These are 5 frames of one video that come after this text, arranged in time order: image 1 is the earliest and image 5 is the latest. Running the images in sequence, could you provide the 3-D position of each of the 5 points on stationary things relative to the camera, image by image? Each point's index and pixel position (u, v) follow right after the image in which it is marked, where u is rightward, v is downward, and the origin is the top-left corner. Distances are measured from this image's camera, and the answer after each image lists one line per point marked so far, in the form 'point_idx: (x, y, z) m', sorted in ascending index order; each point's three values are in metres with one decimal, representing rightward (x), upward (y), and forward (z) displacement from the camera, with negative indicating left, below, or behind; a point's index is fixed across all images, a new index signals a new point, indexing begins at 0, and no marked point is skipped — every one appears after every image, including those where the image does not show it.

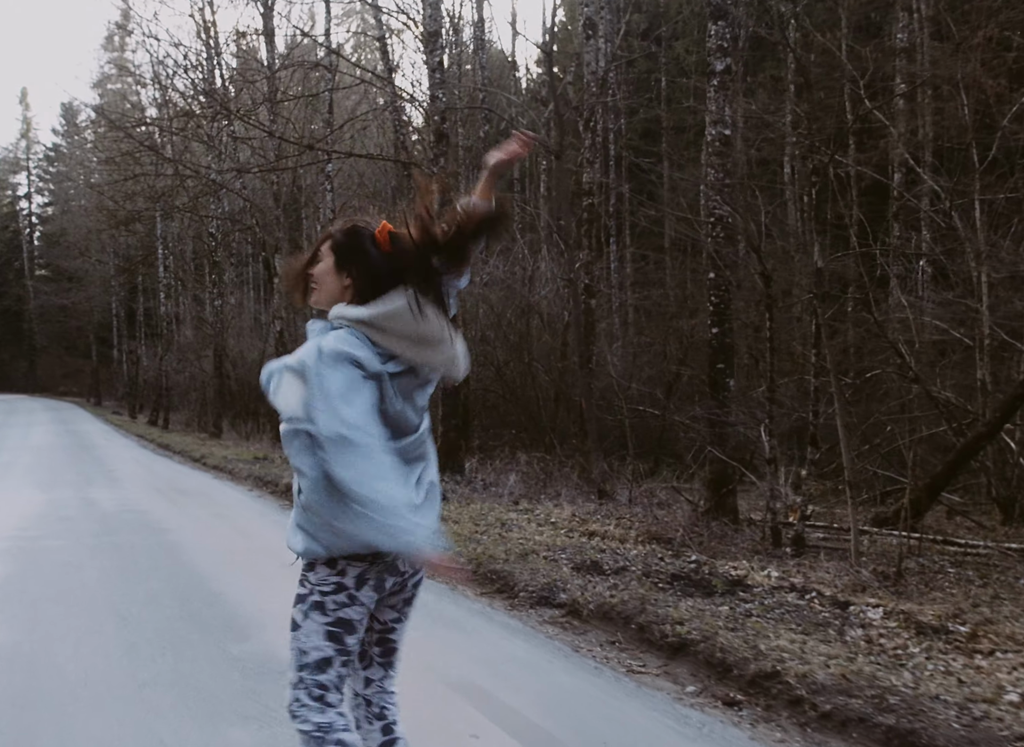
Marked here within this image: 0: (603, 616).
0: (+0.6, -1.5, +5.3) m
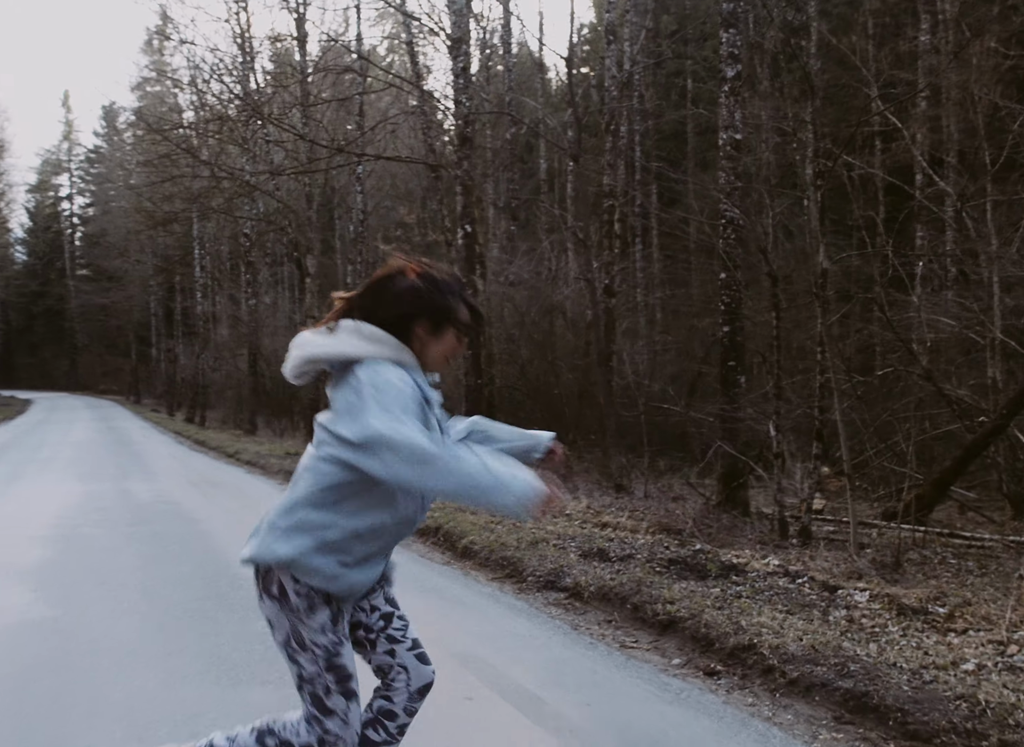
0: (+0.6, -1.5, +5.7) m
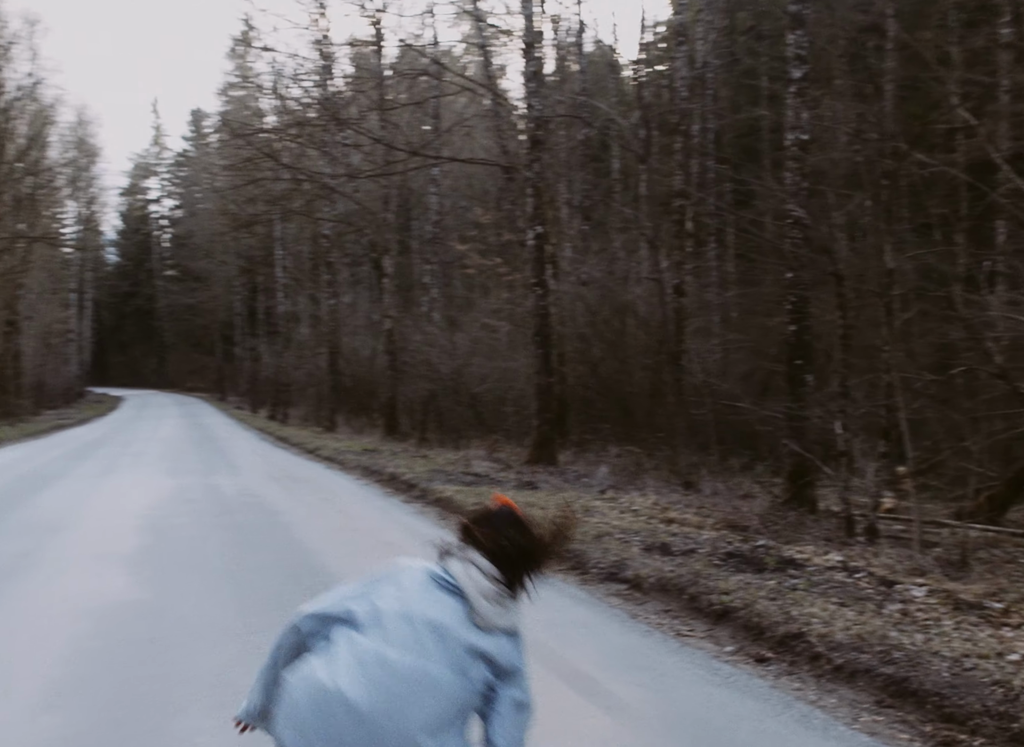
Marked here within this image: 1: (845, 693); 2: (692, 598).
0: (+1.0, -1.5, +5.9) m
1: (+1.5, -1.5, +4.0) m
2: (+1.2, -1.5, +5.5) m
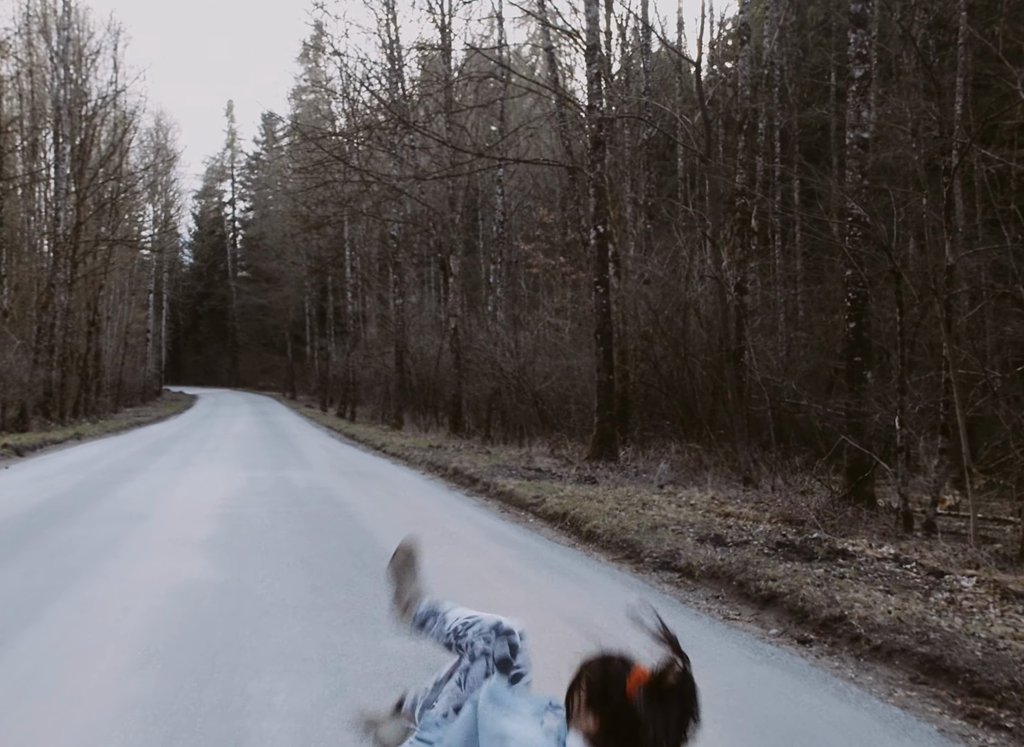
0: (+1.4, -1.5, +6.2) m
1: (+1.8, -1.4, +4.2) m
2: (+1.5, -1.4, +5.8) m
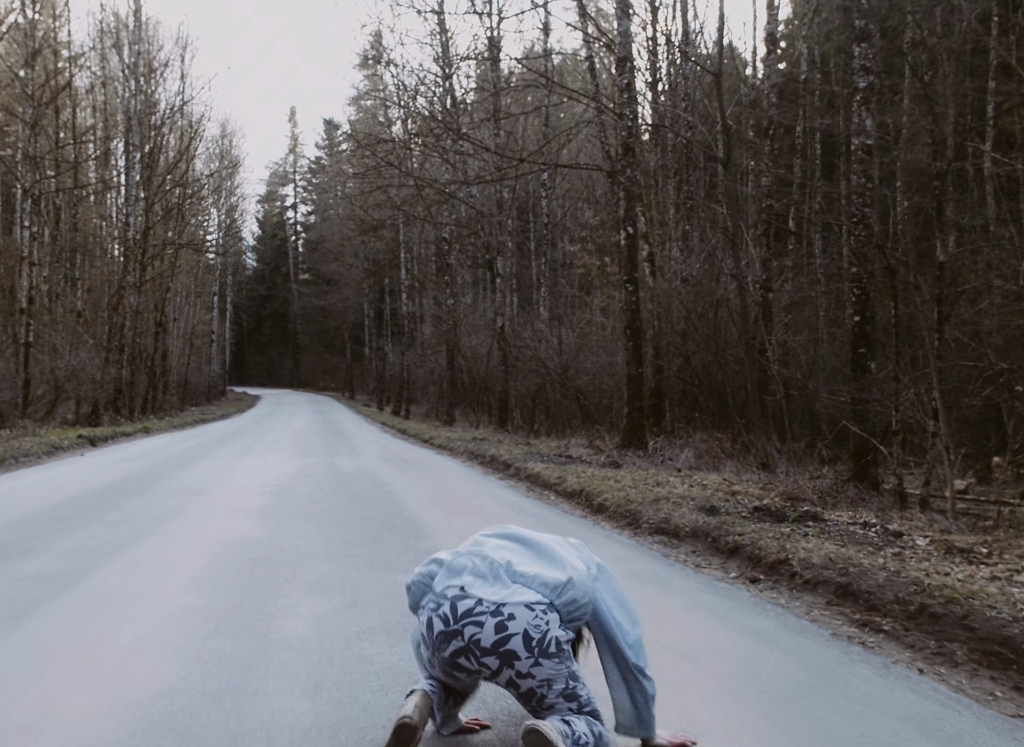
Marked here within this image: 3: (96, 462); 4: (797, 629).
0: (+1.5, -1.3, +7.0) m
1: (+1.7, -1.3, +5.0) m
2: (+1.6, -1.3, +6.6) m
3: (-7.3, -1.5, +15.1) m
4: (+1.5, -1.3, +4.4) m
